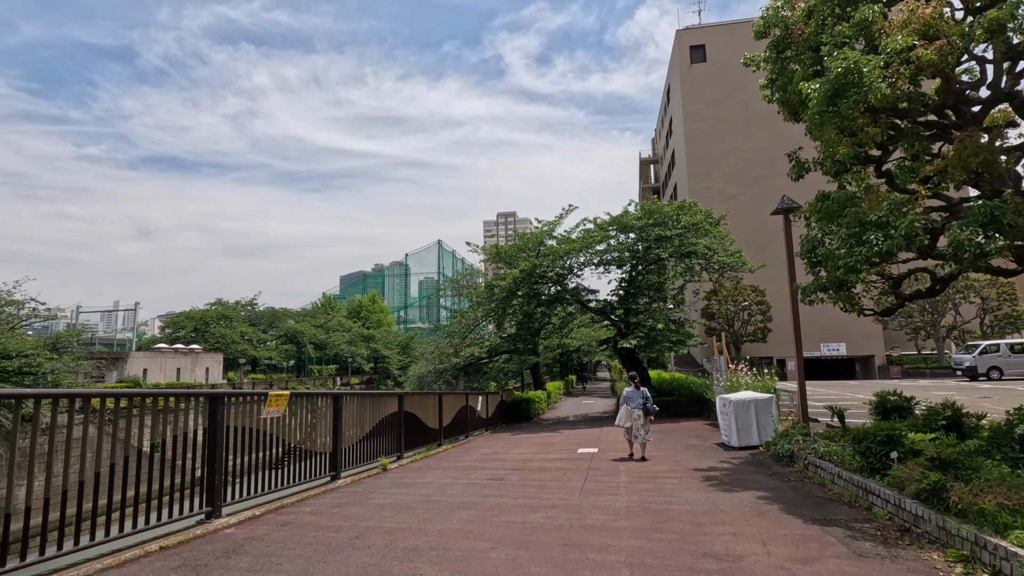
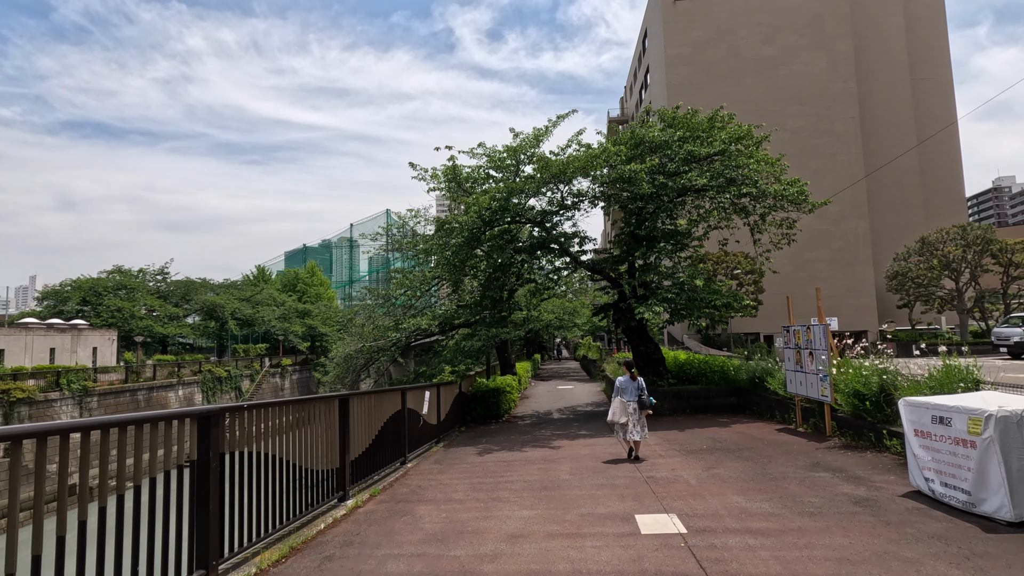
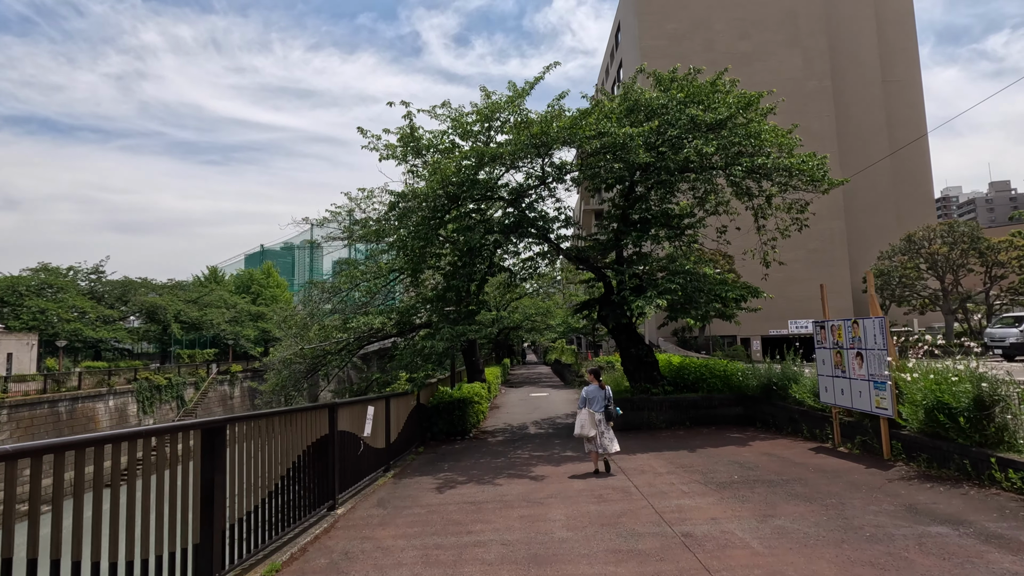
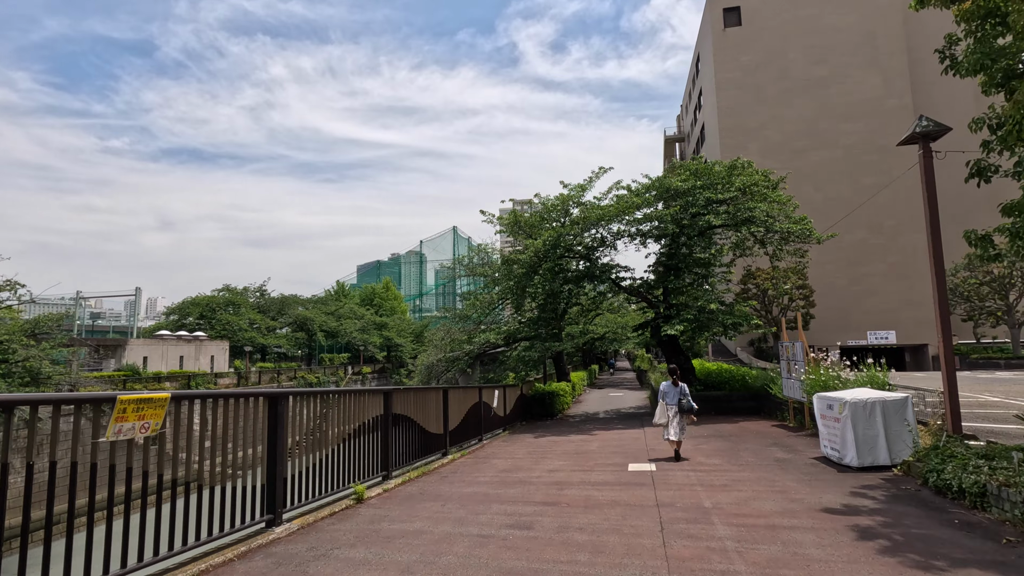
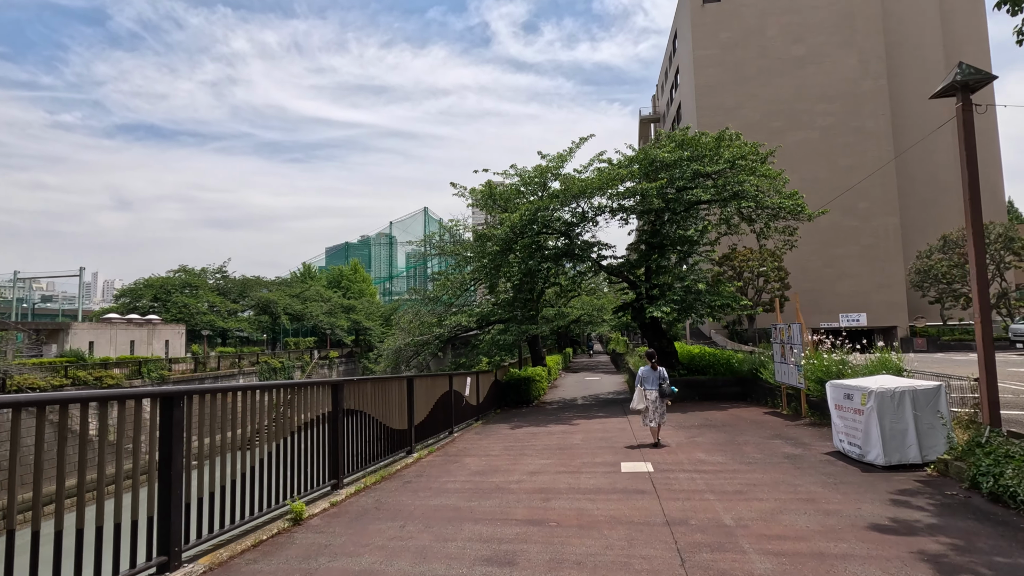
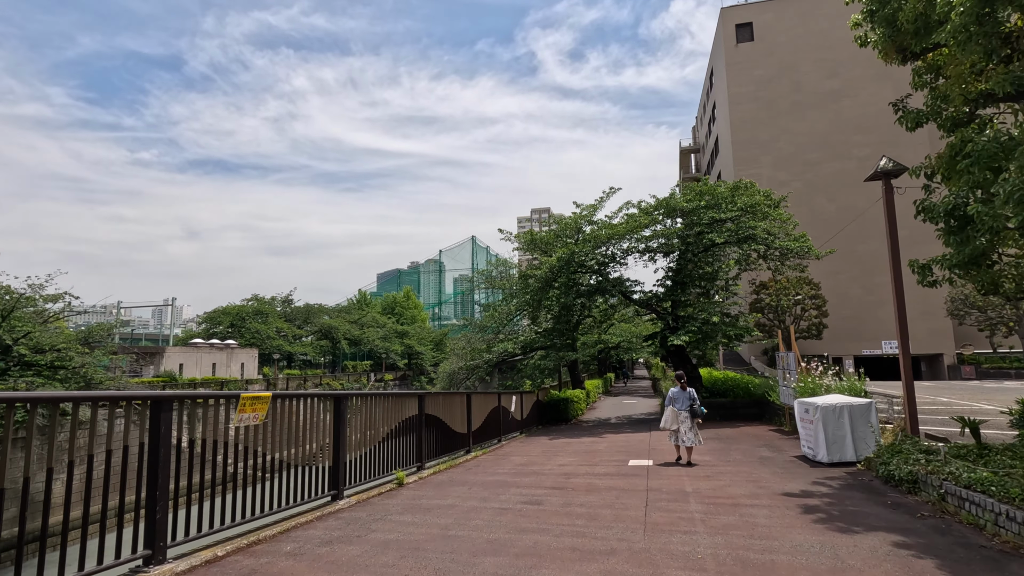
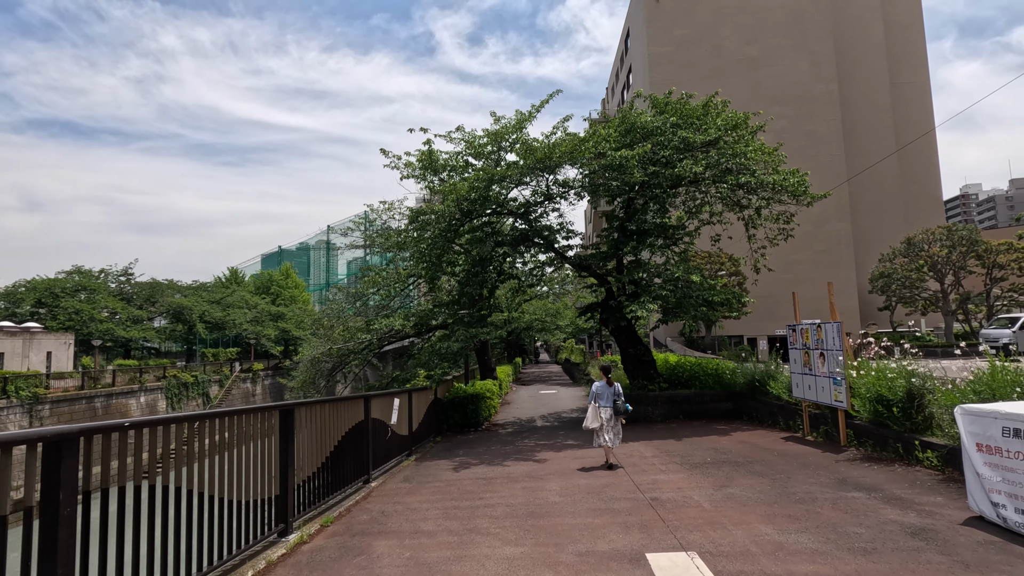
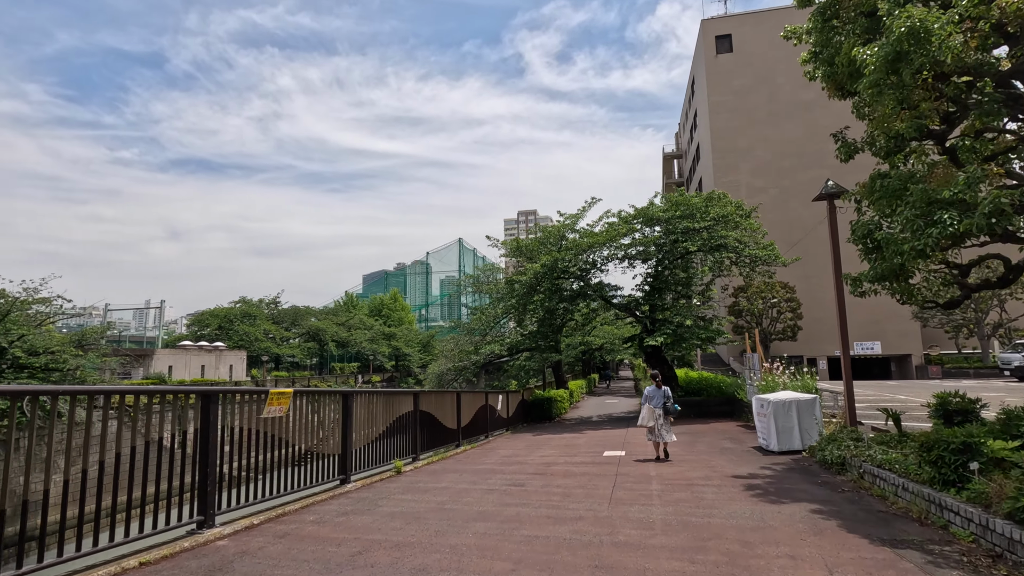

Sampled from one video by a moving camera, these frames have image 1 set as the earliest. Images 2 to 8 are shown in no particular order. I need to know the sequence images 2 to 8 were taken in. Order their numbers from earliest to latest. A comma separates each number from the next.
8, 6, 4, 5, 2, 7, 3
